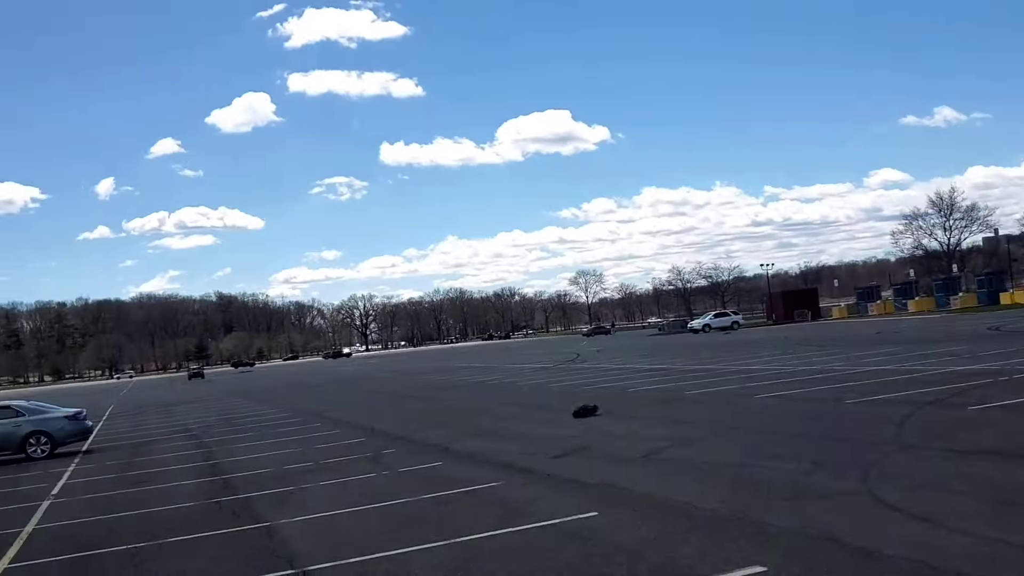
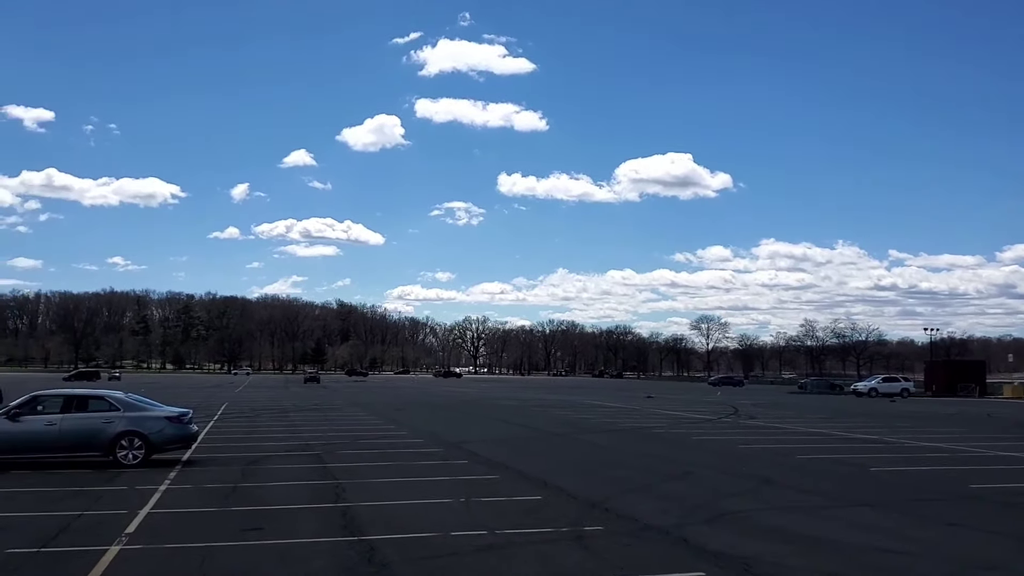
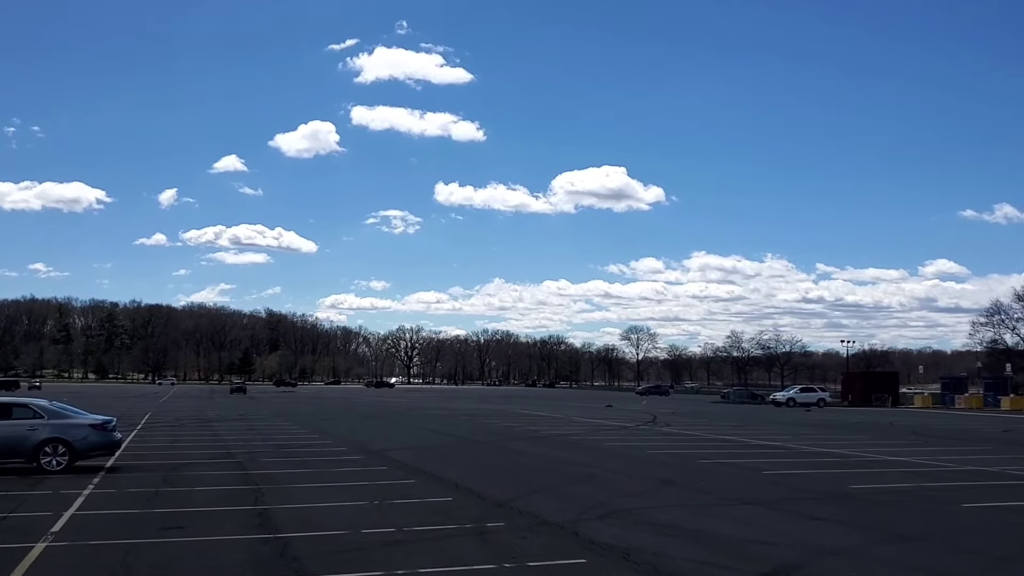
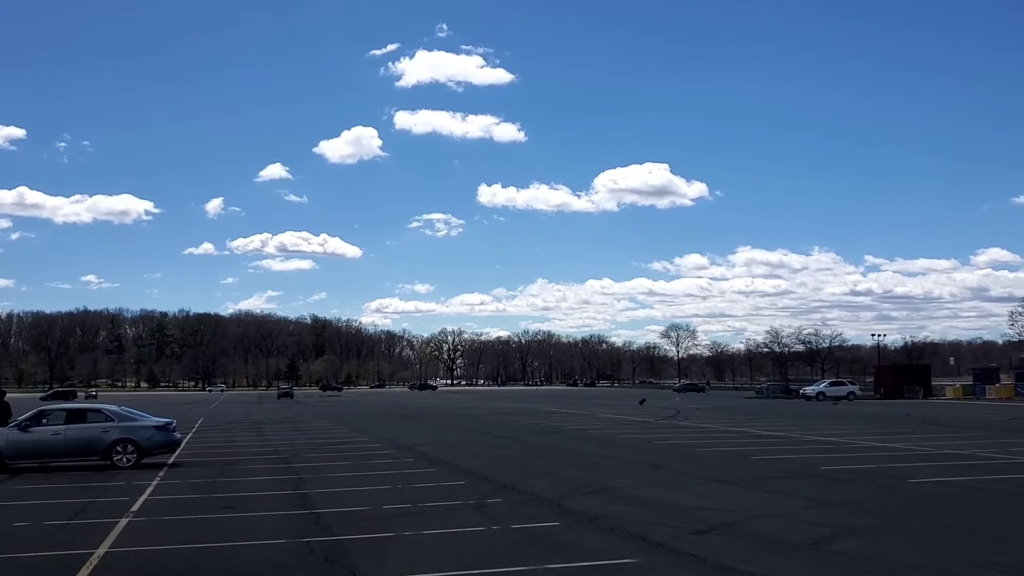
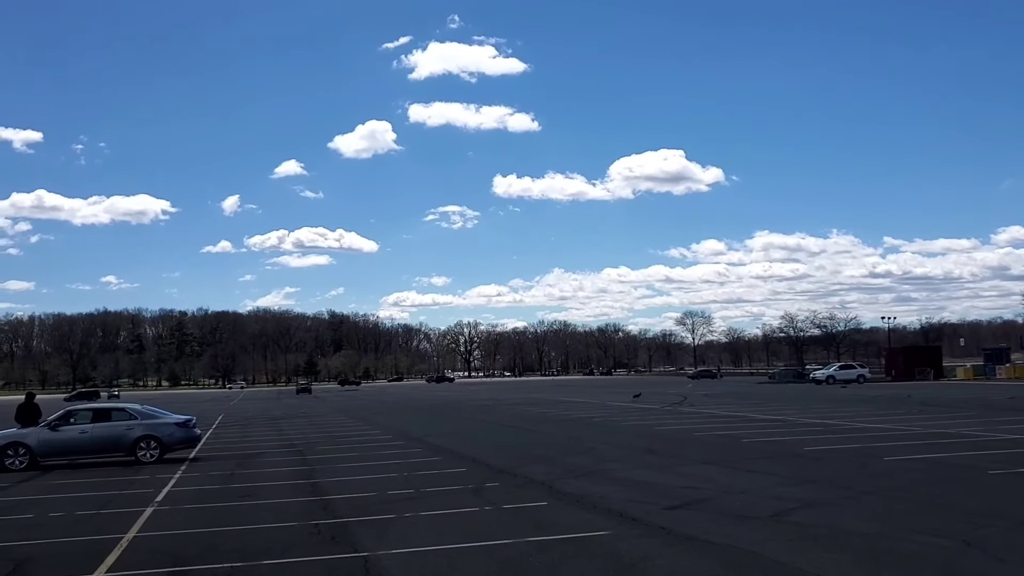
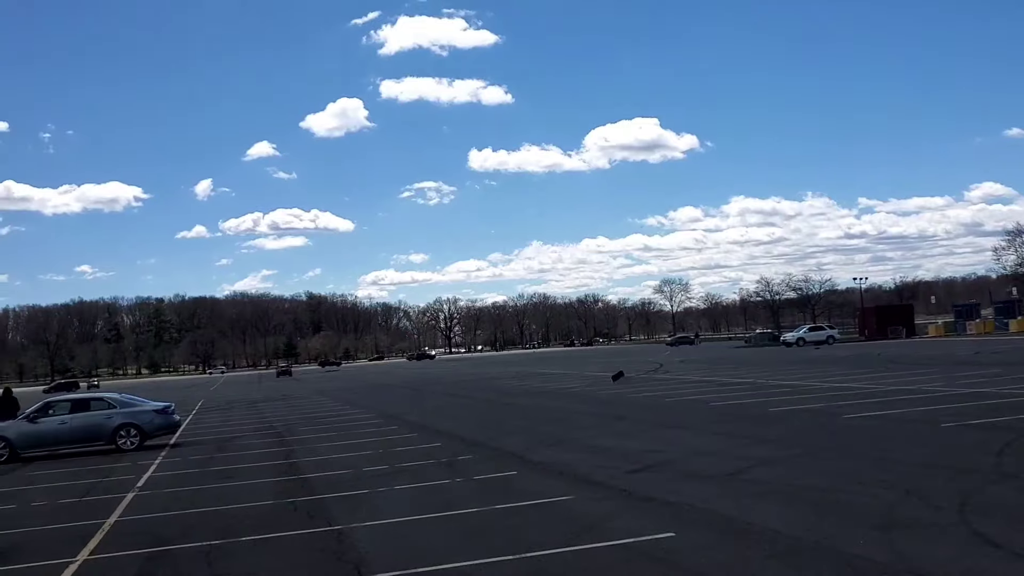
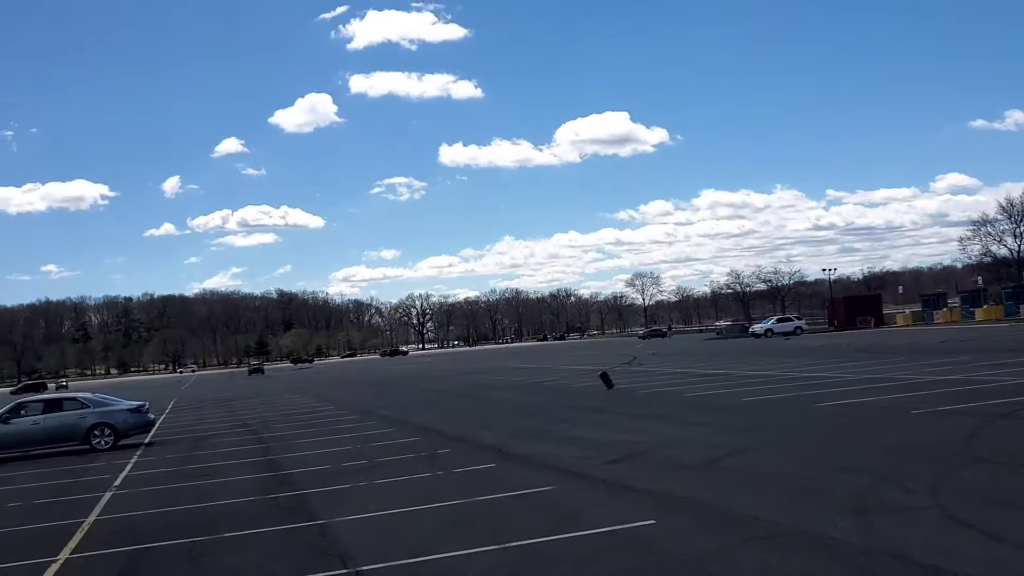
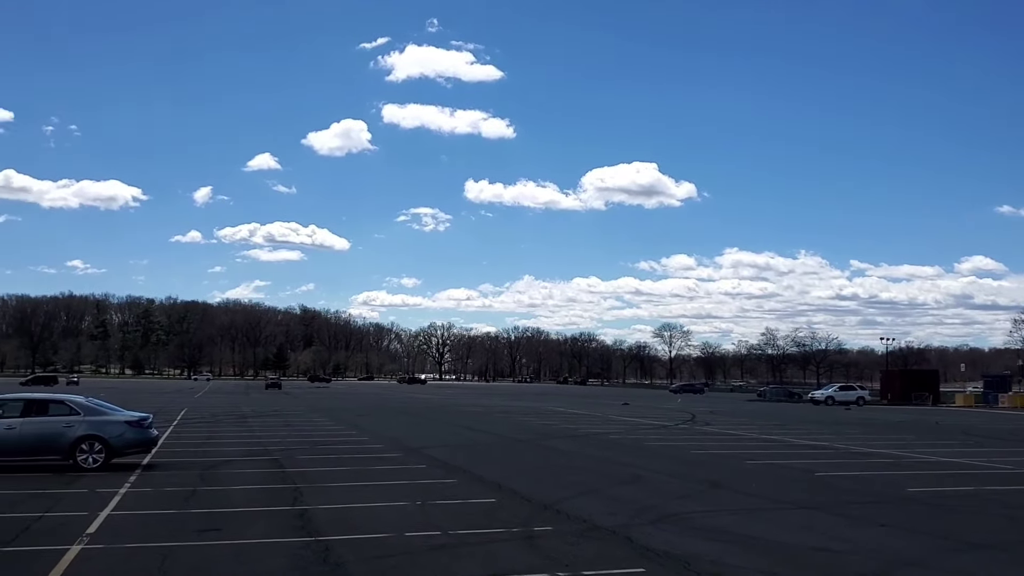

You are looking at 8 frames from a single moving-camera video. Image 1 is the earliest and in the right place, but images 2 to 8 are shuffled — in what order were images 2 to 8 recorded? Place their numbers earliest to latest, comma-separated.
7, 6, 5, 4, 3, 8, 2
